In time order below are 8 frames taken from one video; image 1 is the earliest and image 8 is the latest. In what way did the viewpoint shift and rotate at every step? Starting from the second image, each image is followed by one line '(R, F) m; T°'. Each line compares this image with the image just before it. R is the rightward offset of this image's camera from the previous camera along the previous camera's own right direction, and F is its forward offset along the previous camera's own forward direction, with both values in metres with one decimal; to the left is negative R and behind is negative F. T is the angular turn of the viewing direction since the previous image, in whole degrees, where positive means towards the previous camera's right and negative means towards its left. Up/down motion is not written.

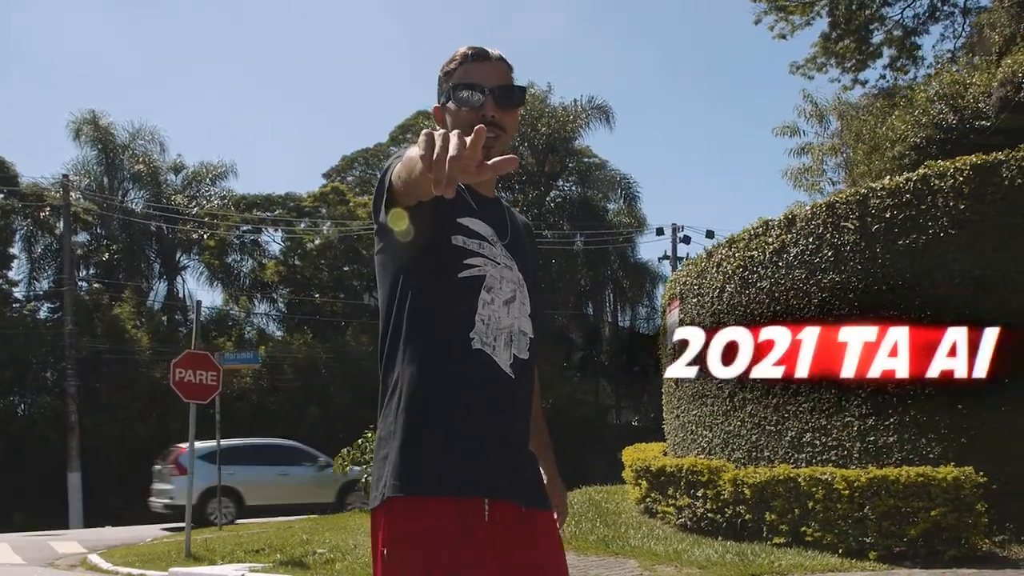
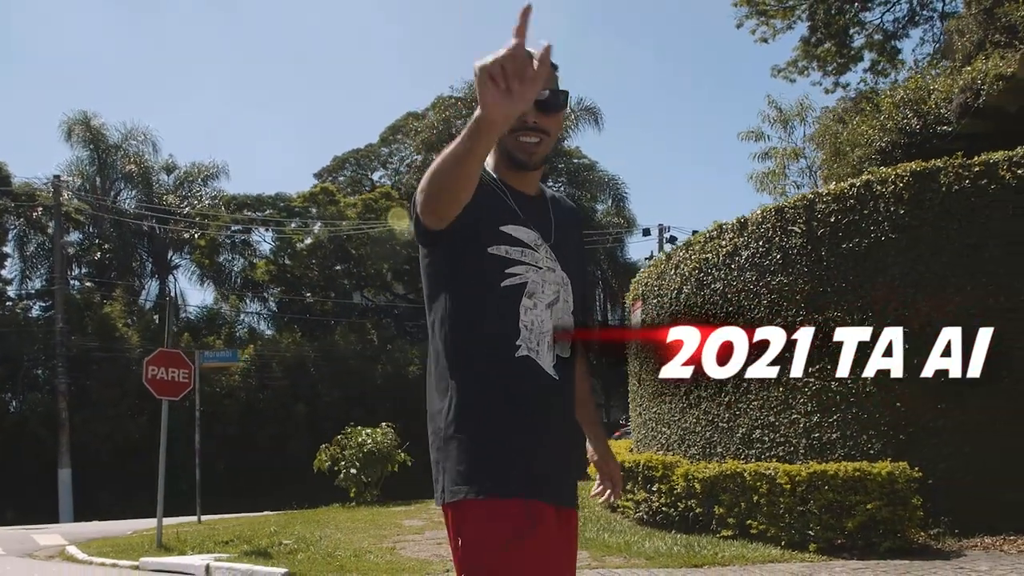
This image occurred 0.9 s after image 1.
(+0.5, -0.4) m; 0°
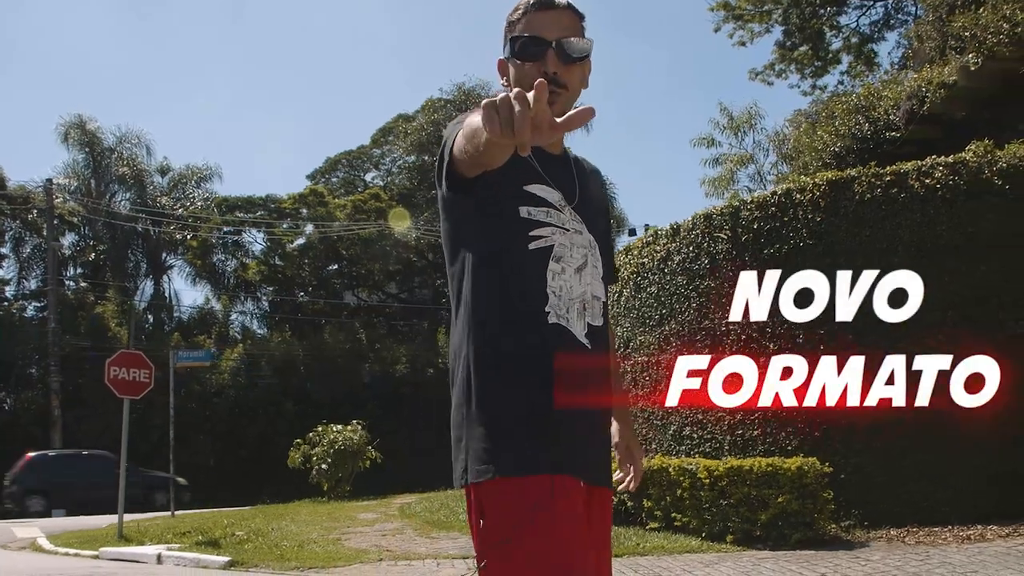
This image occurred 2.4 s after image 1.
(+0.9, -0.5) m; -1°
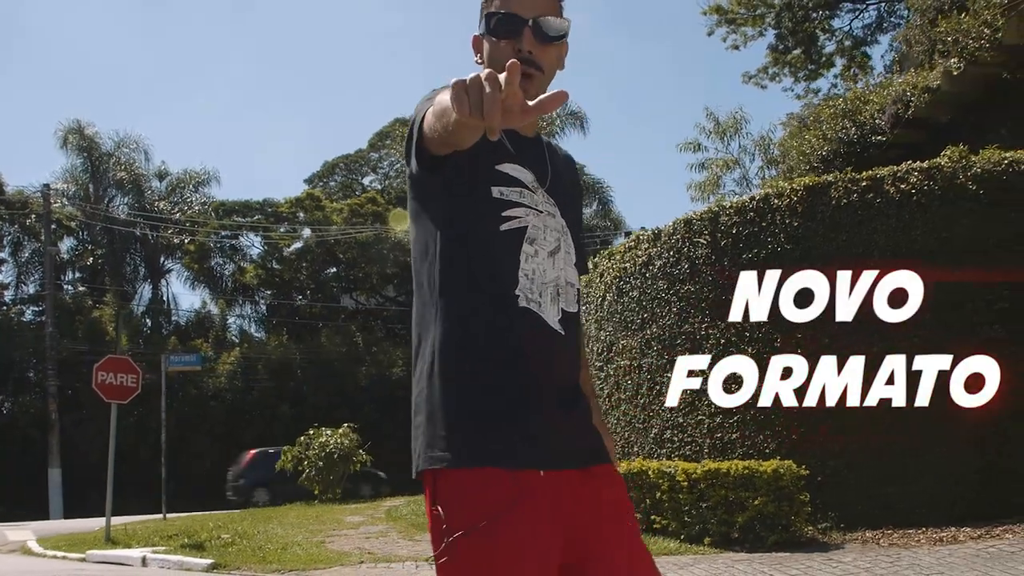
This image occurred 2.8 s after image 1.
(+0.3, -0.1) m; 0°
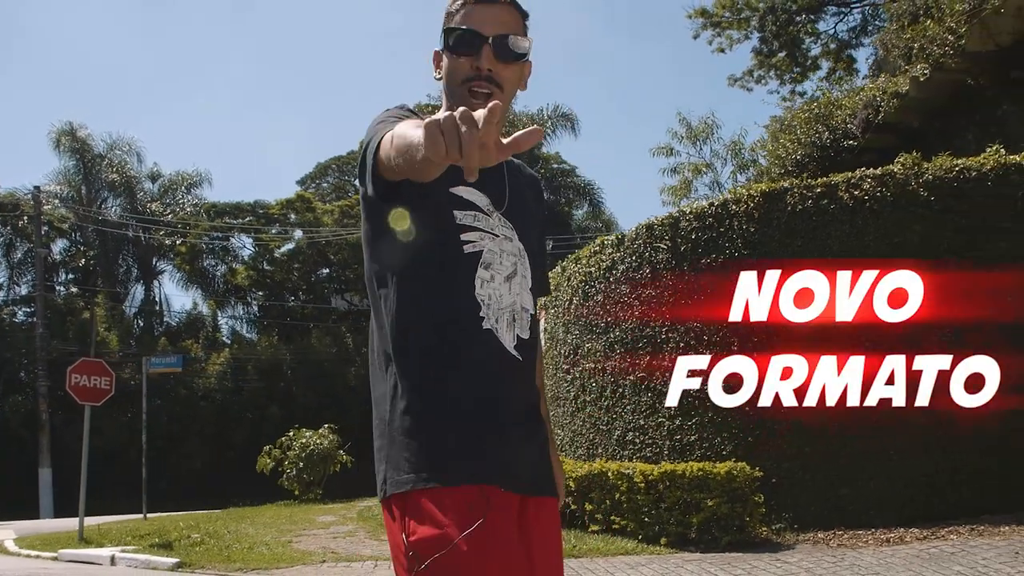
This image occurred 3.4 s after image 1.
(+0.5, -0.2) m; 0°
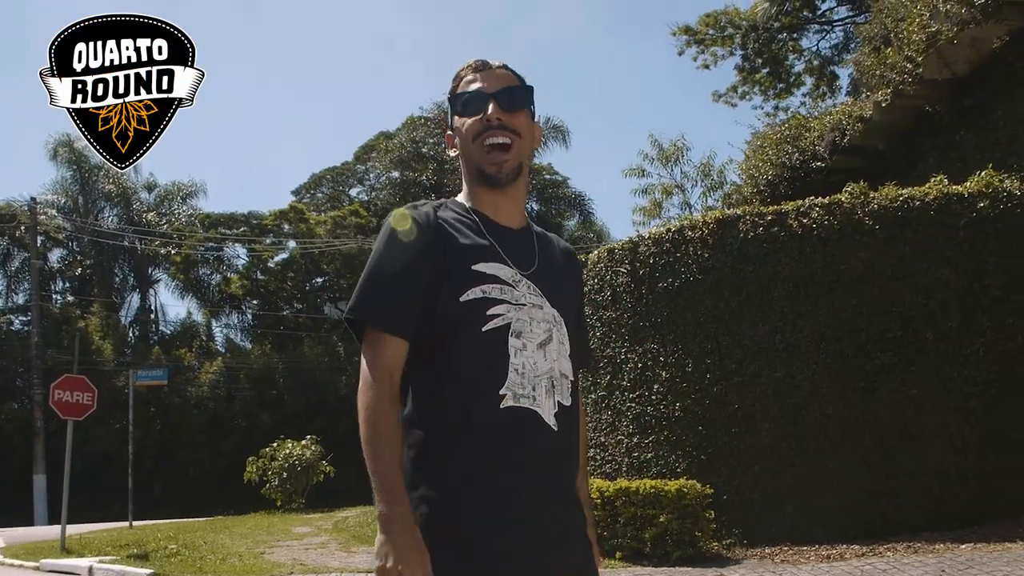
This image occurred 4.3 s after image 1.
(+0.5, -0.4) m; 0°
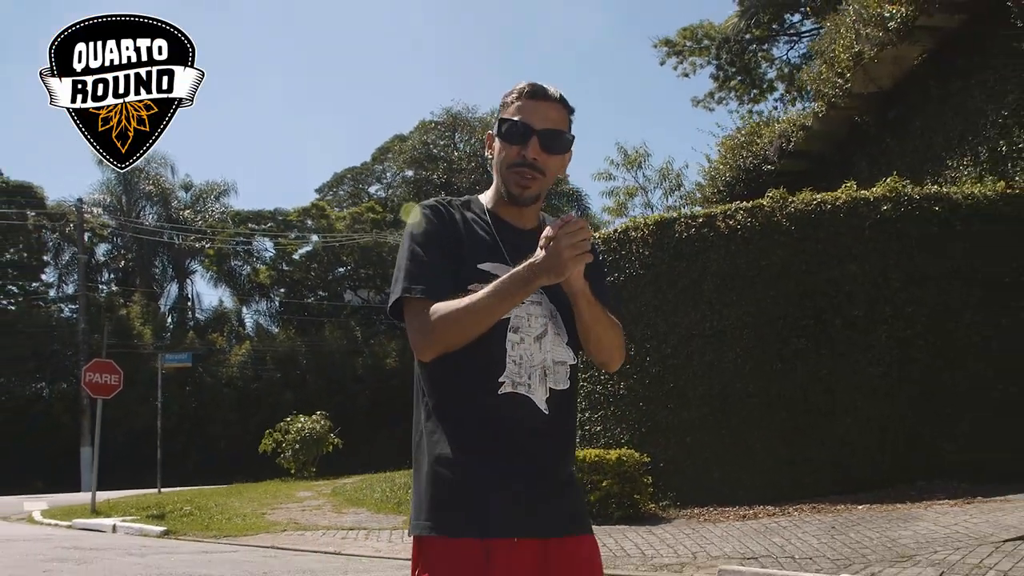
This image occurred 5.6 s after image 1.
(+1.1, -1.6) m; -3°
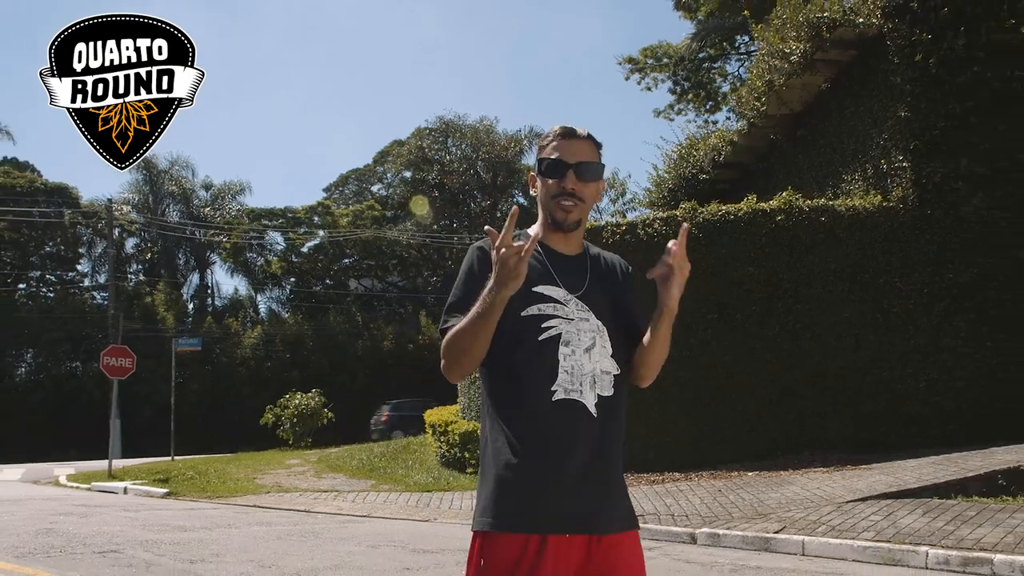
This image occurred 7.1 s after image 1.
(+1.3, -2.0) m; -2°
